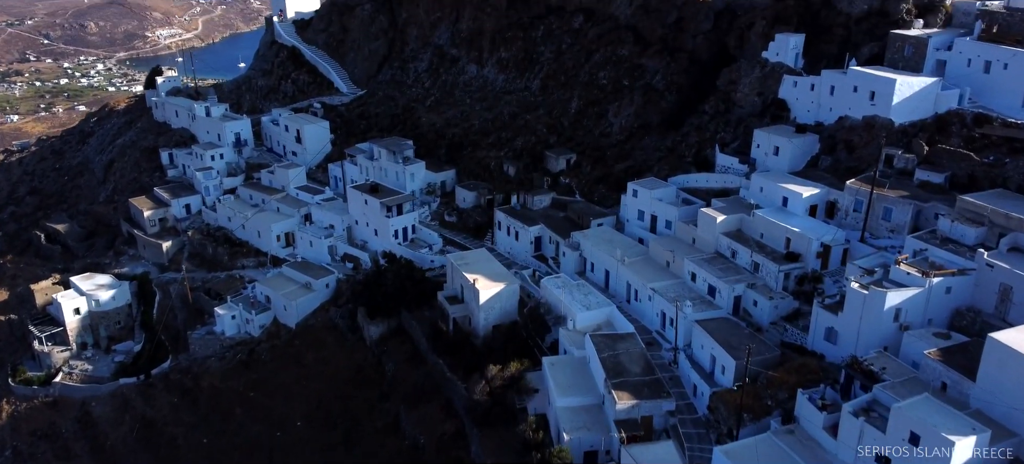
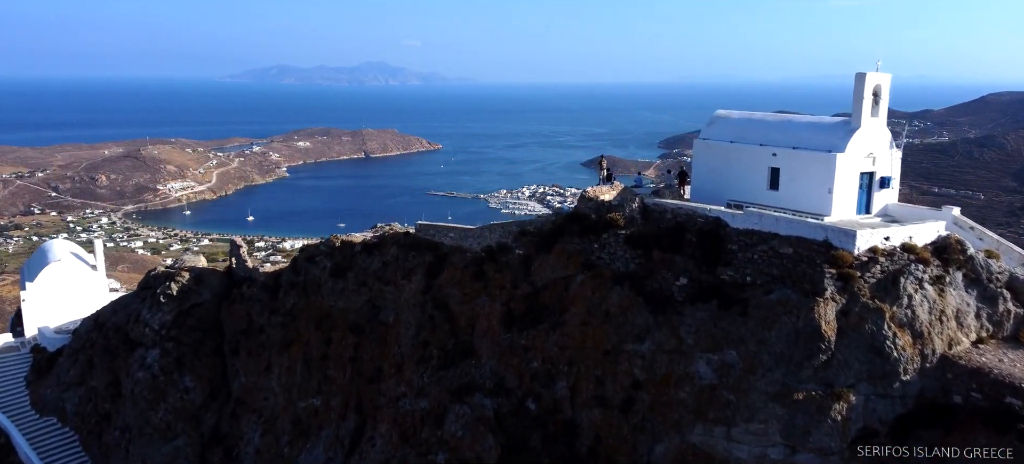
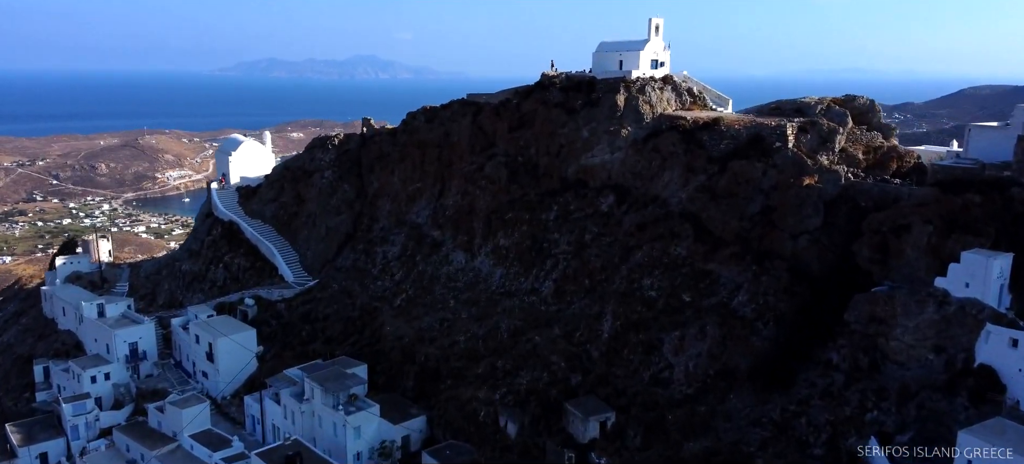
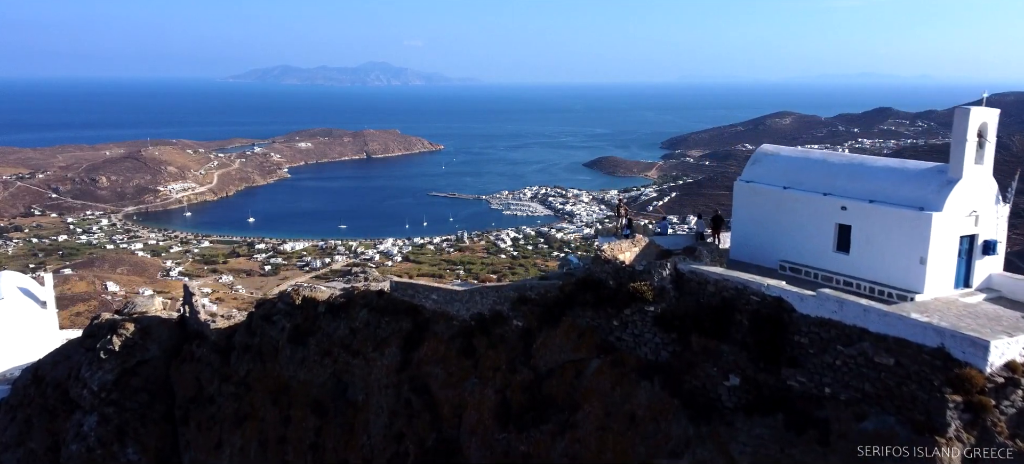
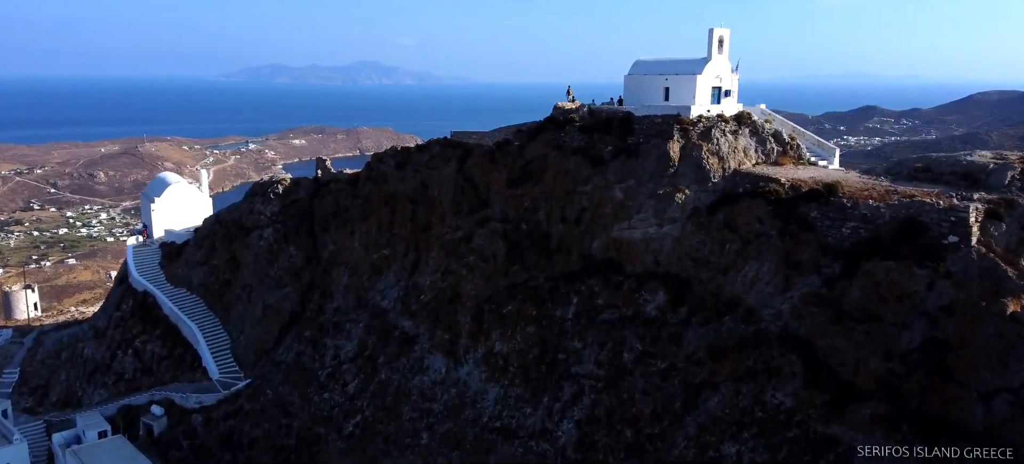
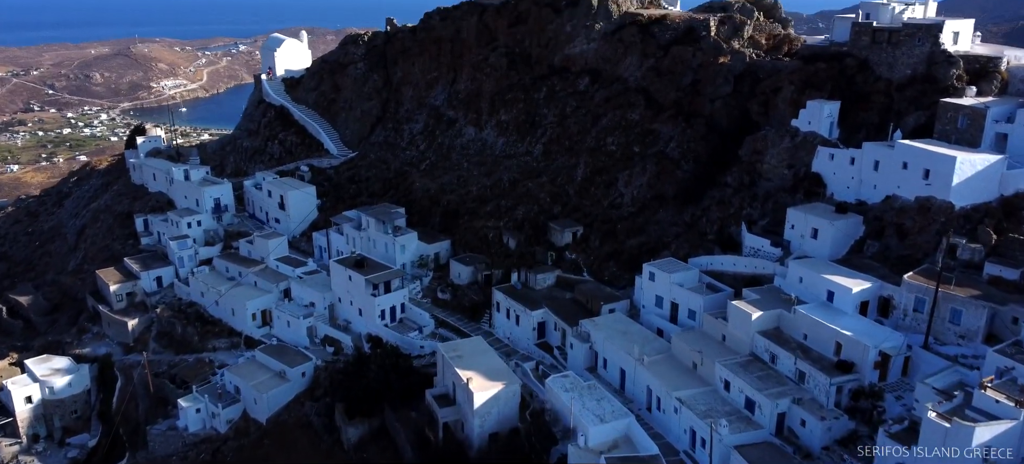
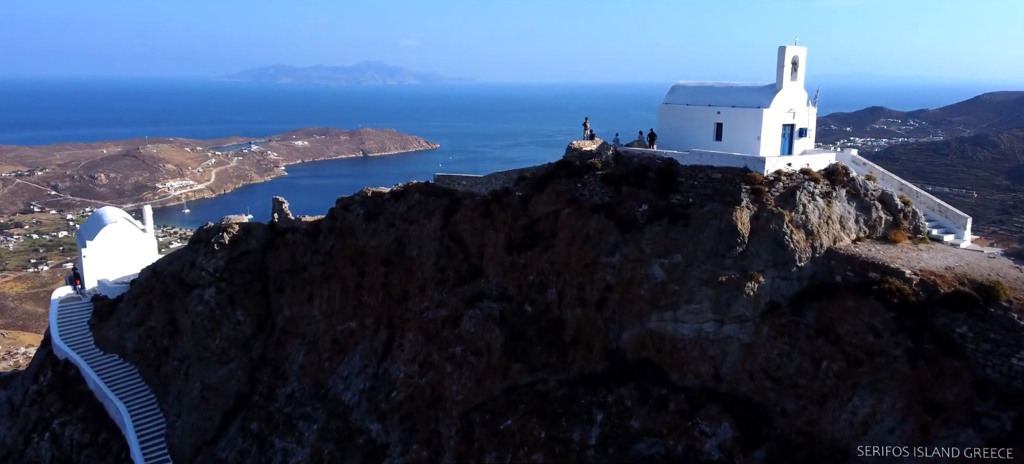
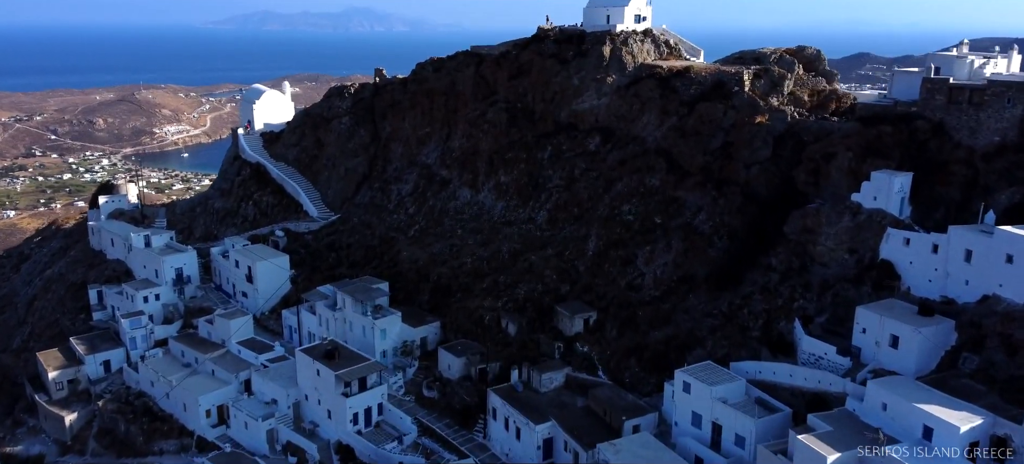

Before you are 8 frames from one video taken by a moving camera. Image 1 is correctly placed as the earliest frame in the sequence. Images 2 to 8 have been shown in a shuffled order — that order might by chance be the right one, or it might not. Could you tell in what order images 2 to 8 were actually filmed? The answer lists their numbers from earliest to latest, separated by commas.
6, 8, 3, 5, 7, 2, 4
